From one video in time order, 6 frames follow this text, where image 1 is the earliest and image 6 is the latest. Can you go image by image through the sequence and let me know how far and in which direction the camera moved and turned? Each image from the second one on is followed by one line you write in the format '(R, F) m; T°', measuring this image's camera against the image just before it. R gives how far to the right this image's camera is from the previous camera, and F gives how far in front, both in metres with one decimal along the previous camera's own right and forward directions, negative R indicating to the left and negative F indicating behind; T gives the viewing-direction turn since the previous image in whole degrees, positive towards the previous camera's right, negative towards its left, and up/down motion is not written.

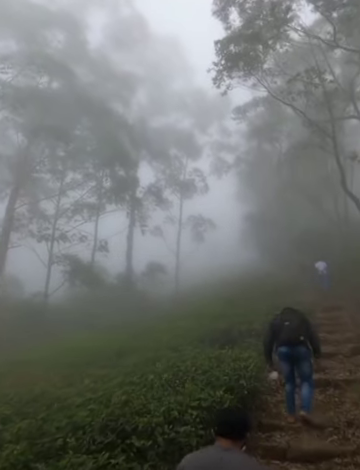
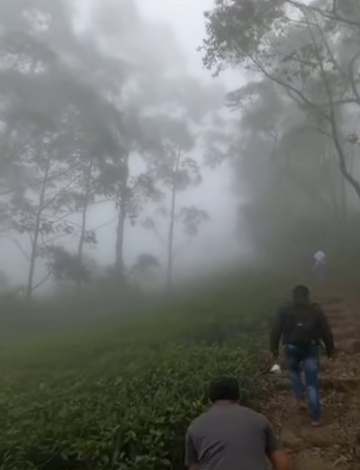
(+0.3, +1.1) m; +1°
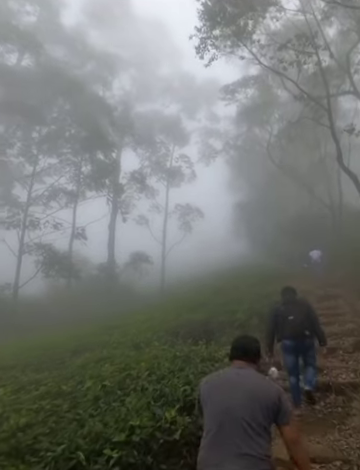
(+0.2, +0.7) m; +1°
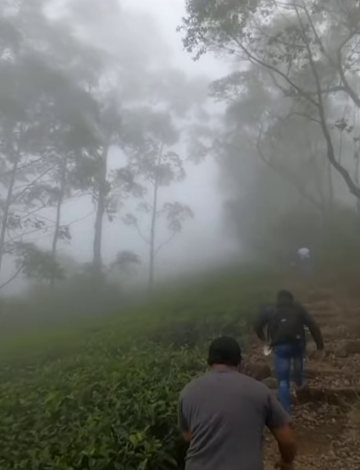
(+0.2, +0.6) m; +1°
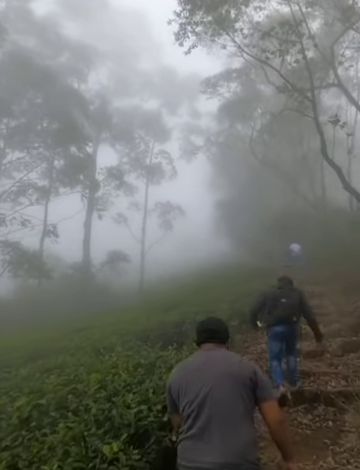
(+0.1, +0.4) m; +1°
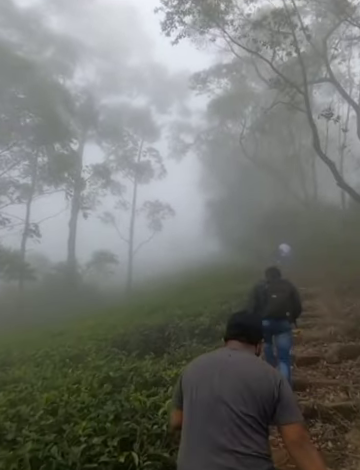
(+0.2, +0.7) m; +1°
